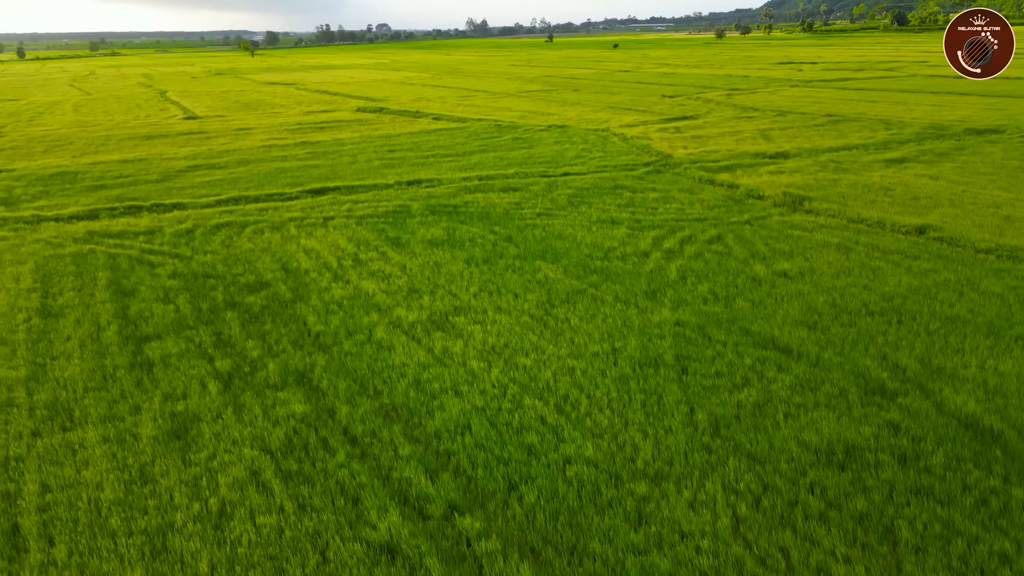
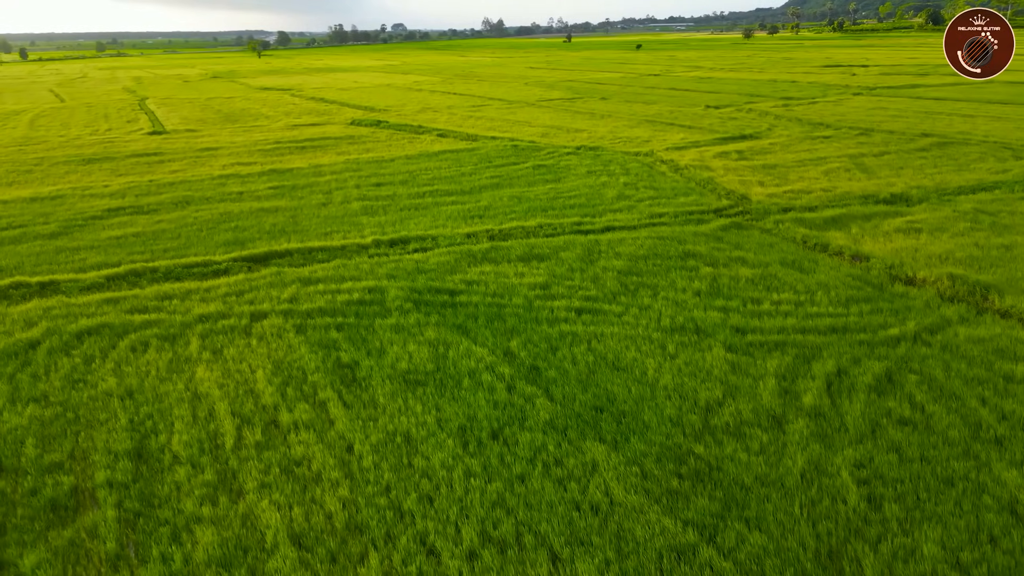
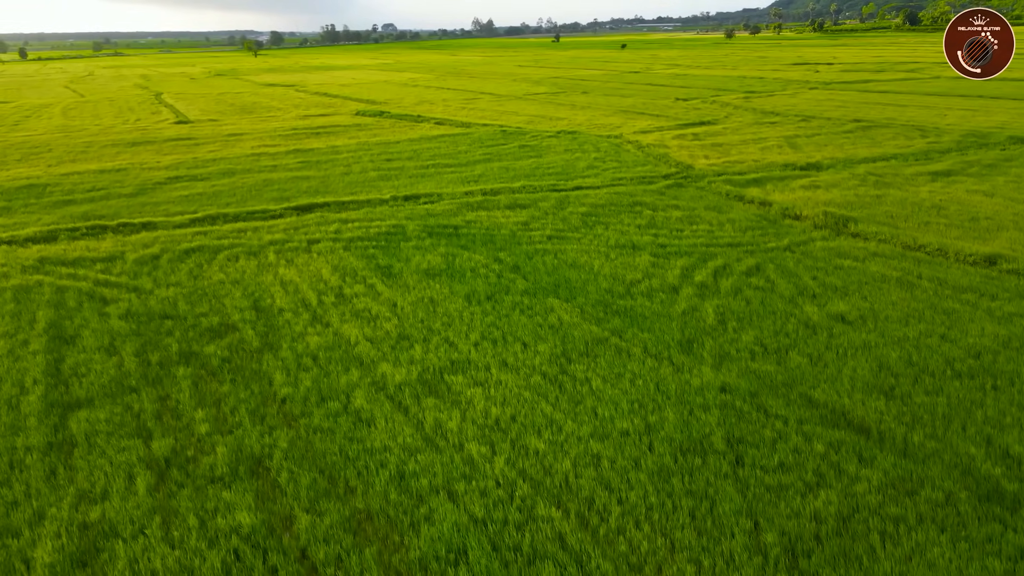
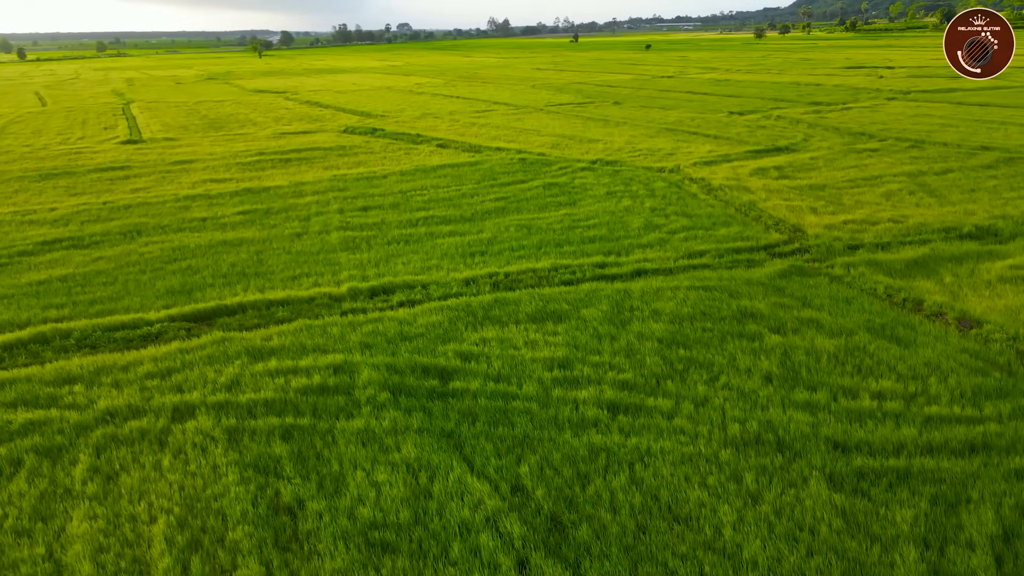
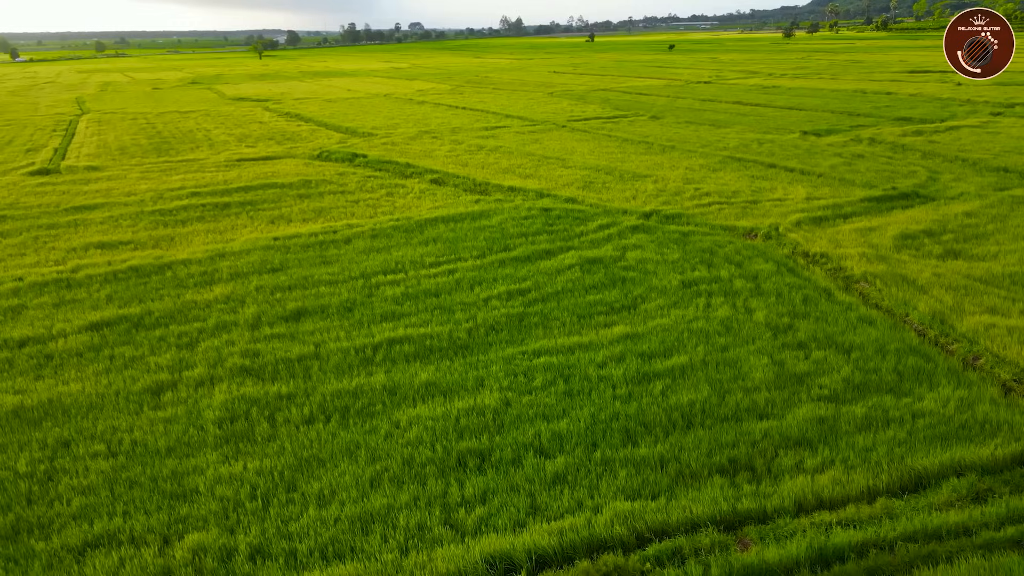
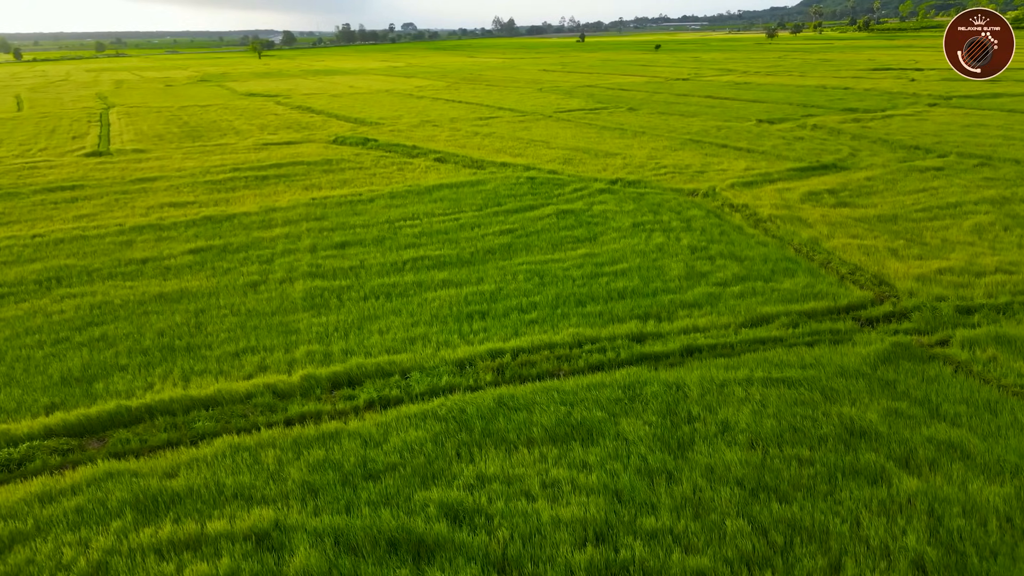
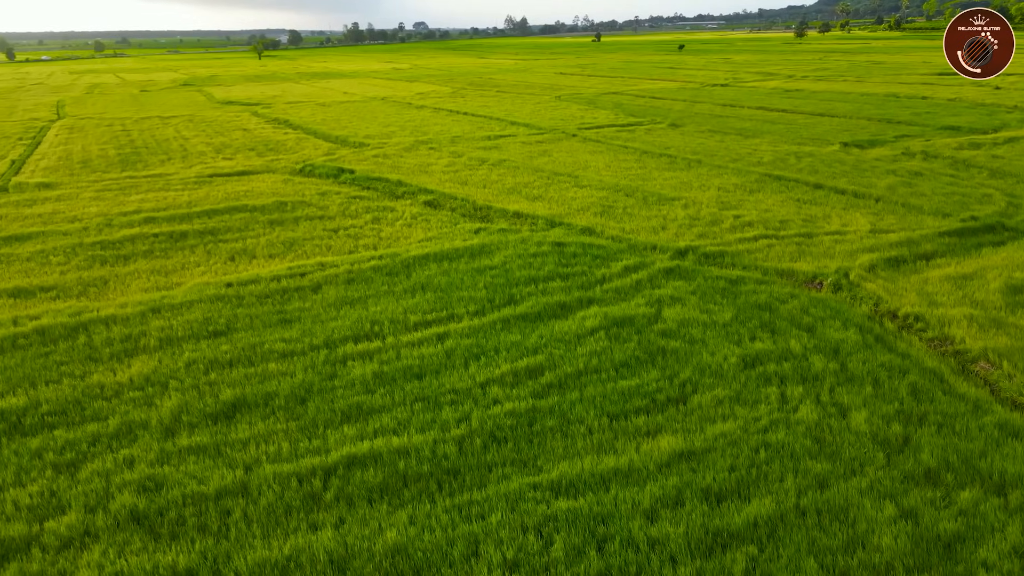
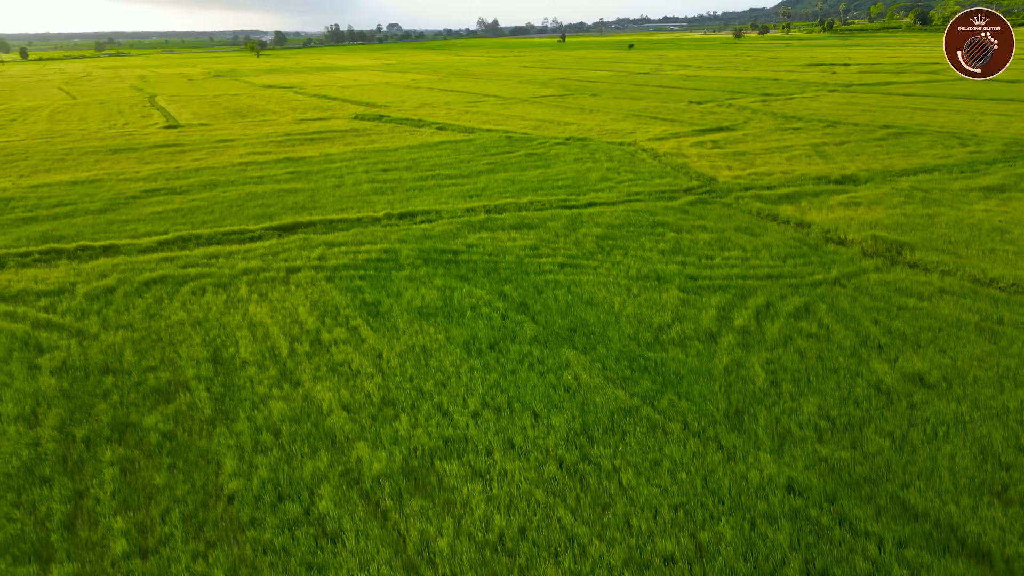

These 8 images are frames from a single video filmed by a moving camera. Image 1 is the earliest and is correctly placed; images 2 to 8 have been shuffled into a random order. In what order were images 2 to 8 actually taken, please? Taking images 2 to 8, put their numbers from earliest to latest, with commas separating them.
3, 8, 2, 4, 6, 5, 7
